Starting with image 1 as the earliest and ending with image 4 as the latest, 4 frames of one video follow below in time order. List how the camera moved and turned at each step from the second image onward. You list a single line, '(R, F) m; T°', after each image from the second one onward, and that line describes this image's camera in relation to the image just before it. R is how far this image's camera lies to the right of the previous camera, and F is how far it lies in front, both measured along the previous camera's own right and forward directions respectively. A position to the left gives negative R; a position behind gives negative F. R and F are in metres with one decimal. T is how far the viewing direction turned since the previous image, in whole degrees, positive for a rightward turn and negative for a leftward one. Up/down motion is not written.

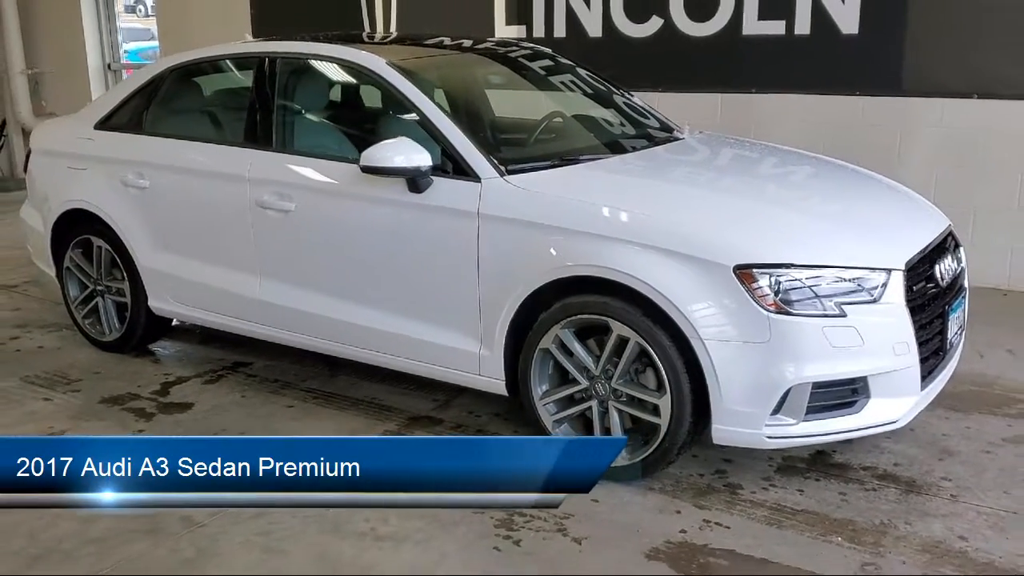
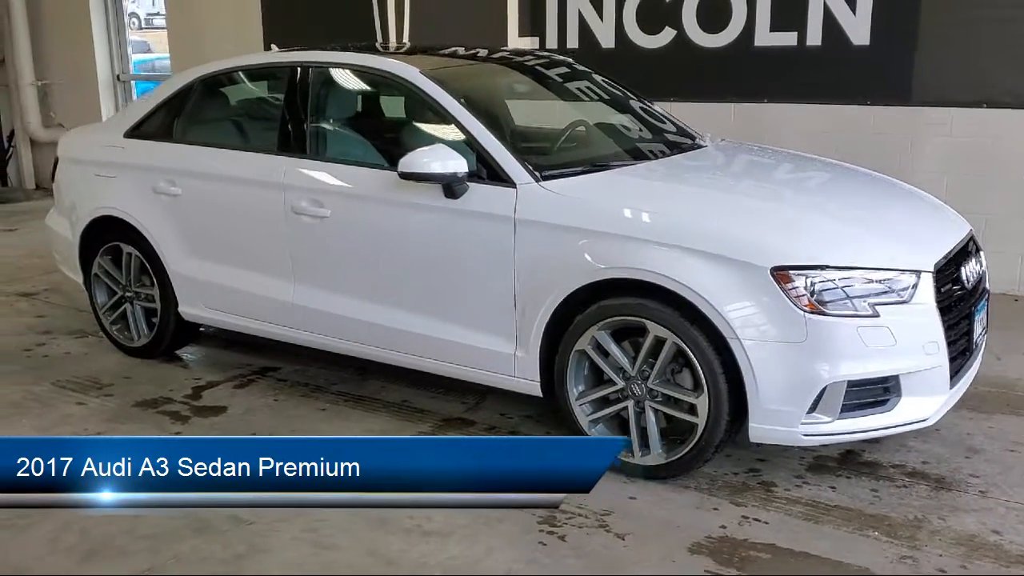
(-0.2, -0.1) m; +1°
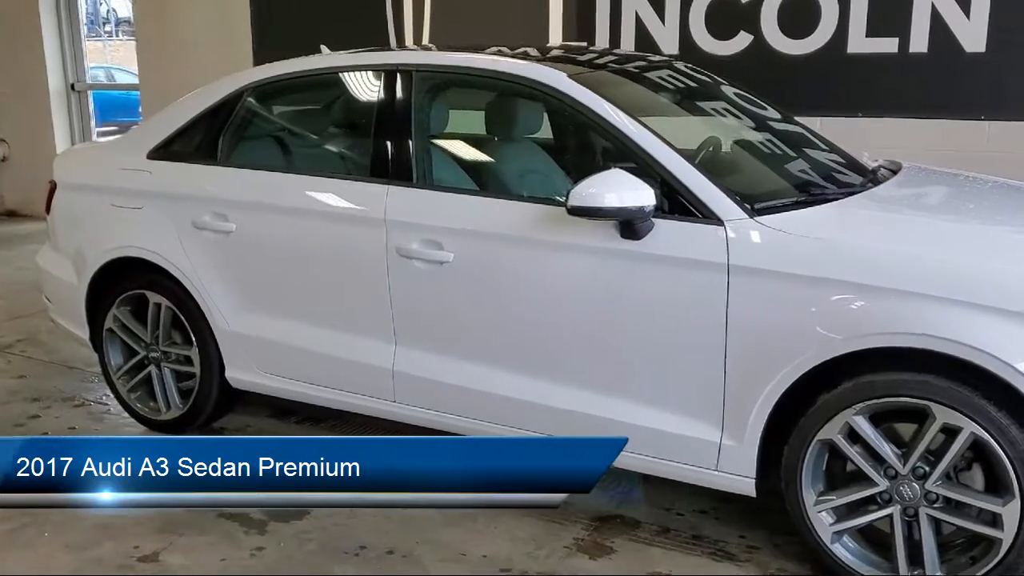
(-0.8, +0.9) m; +5°
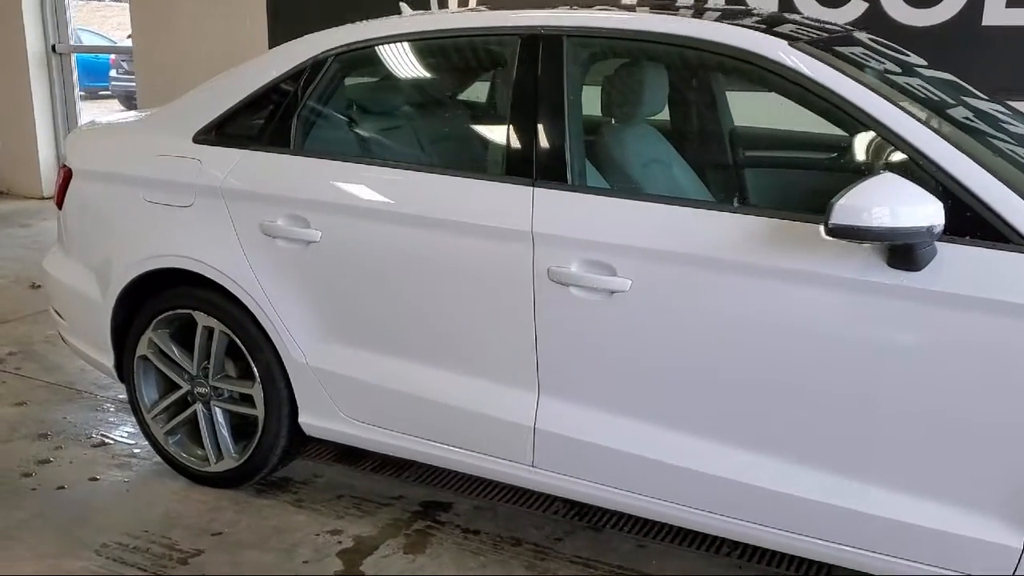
(-0.5, +0.8) m; +2°
